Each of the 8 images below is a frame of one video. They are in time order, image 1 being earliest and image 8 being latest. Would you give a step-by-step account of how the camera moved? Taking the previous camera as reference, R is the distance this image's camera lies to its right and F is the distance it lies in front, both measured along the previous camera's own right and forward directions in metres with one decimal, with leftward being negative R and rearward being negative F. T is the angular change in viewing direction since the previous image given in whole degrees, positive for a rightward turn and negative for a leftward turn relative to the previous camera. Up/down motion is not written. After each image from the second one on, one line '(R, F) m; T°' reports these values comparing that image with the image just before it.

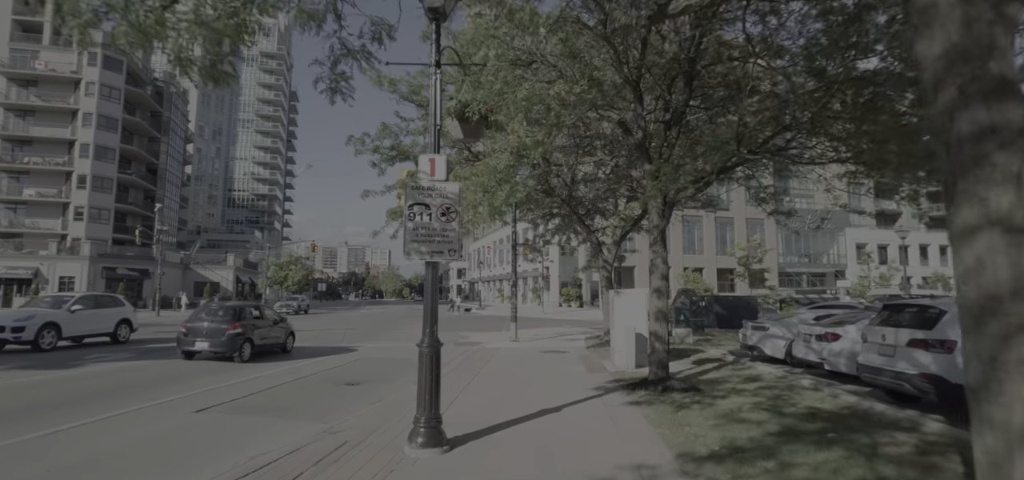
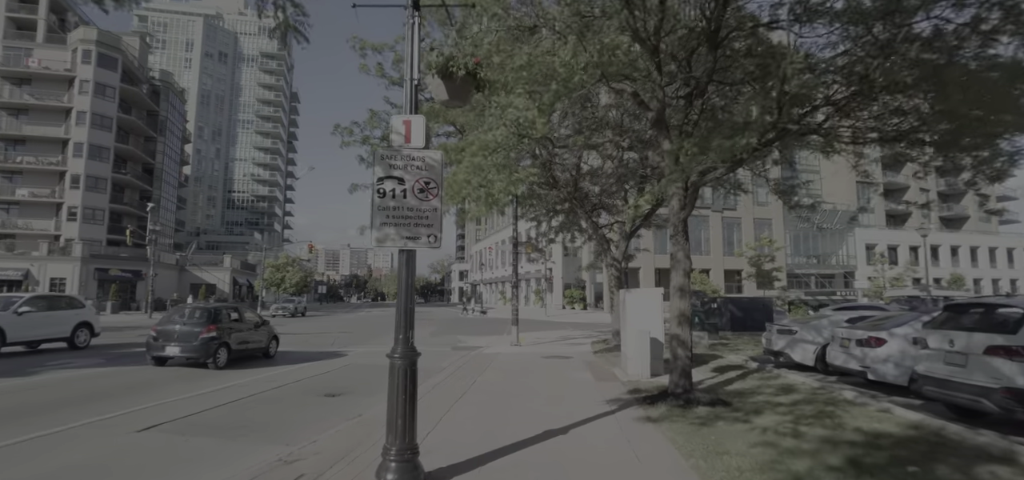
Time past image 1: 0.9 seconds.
(+0.1, +1.1) m; 0°
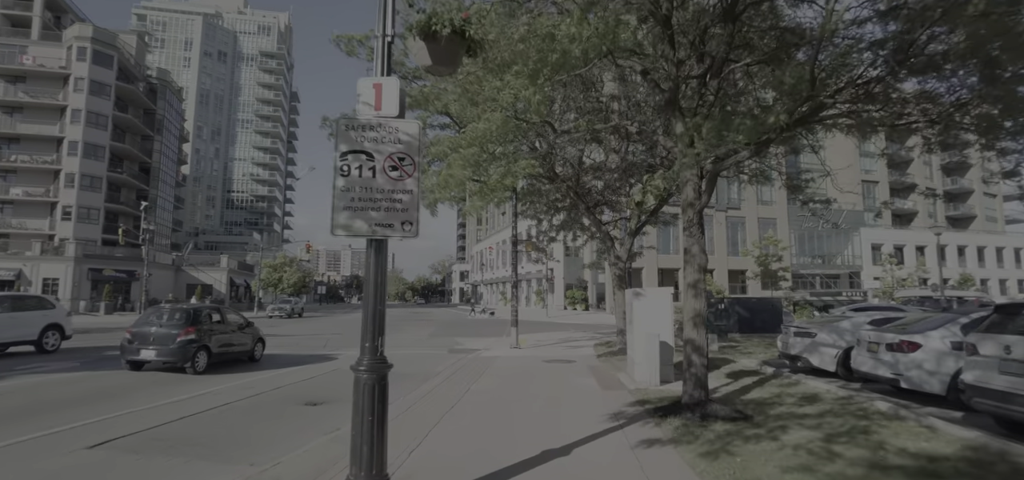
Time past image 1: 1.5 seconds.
(+0.1, +0.7) m; 0°
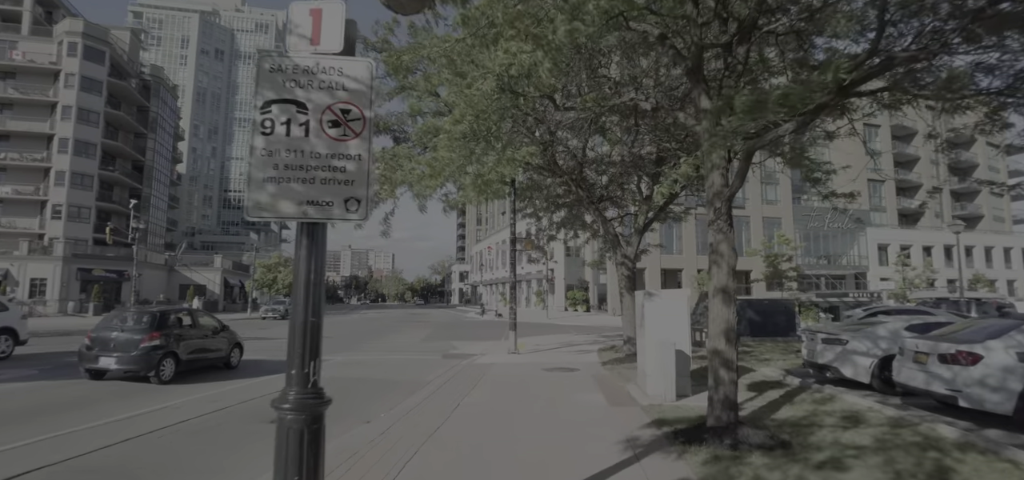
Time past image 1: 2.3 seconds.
(+0.1, +1.0) m; 0°
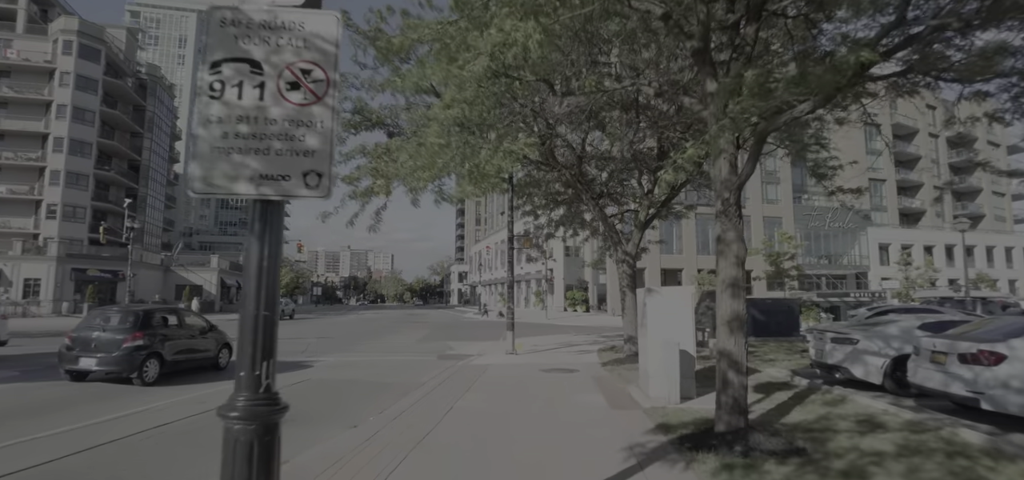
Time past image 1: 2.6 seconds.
(+0.1, +0.4) m; 0°
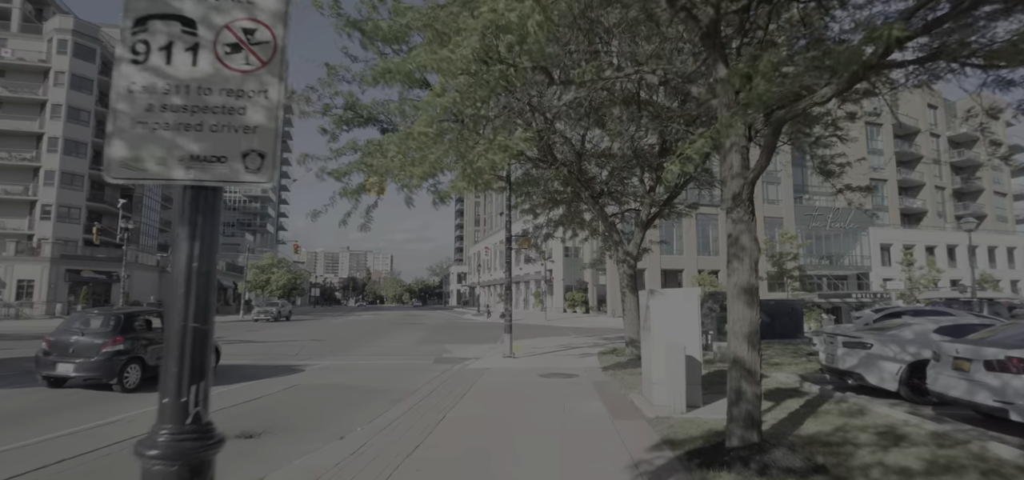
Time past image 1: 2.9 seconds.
(+0.1, +0.4) m; 0°
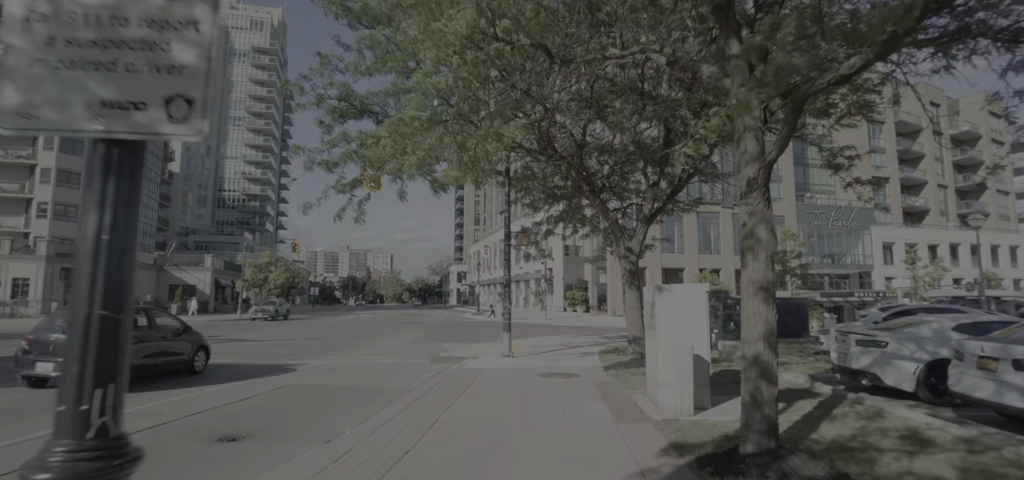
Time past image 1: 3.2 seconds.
(0.0, +0.4) m; 0°
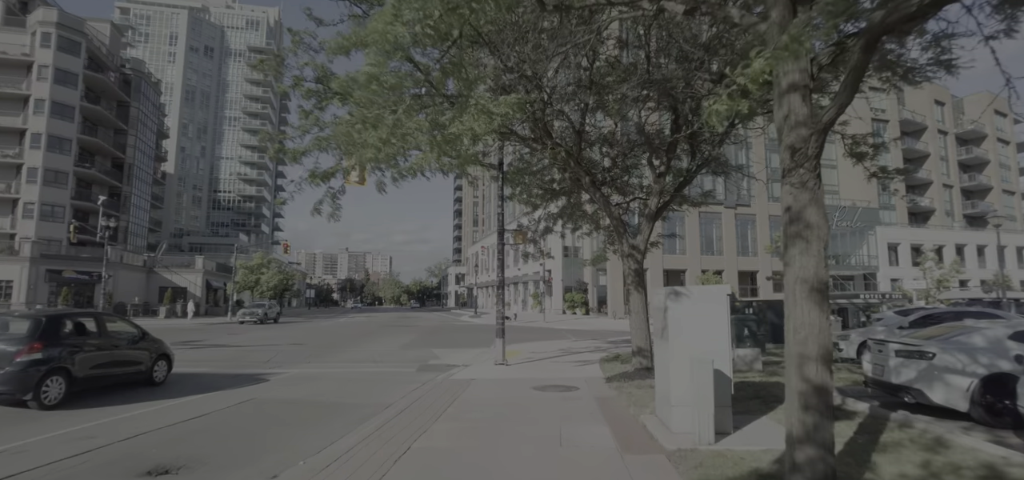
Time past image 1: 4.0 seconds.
(+0.2, +1.0) m; 0°
